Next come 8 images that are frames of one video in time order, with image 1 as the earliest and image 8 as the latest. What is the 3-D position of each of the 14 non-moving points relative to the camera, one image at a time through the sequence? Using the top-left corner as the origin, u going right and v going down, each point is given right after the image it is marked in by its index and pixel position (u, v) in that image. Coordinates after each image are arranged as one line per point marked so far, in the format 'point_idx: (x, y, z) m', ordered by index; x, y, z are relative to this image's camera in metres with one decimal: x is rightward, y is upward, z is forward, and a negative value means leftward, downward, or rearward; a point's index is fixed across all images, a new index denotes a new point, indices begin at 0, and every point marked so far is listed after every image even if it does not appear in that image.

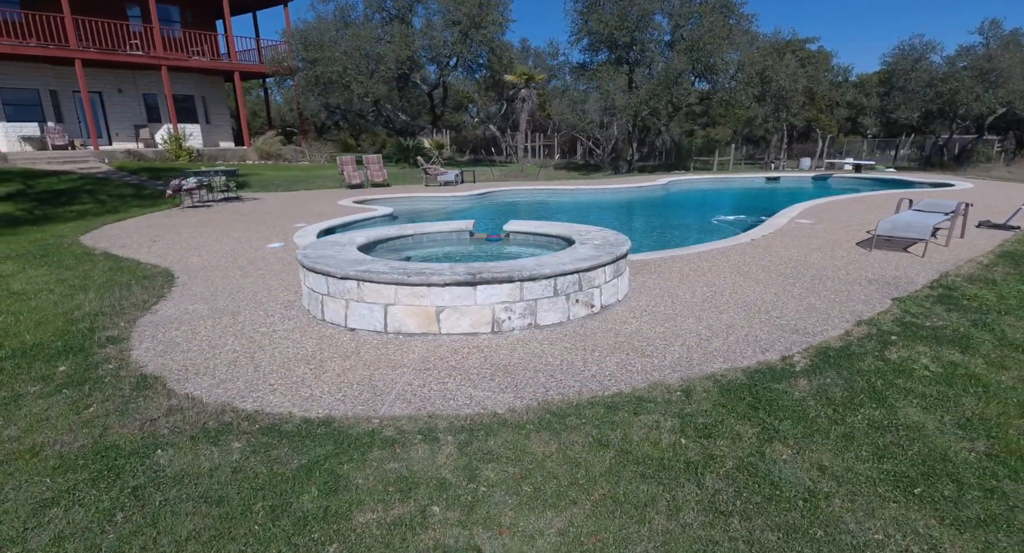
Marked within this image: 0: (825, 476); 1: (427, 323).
0: (+1.5, -0.9, +2.5) m
1: (-0.7, -0.4, +4.1) m
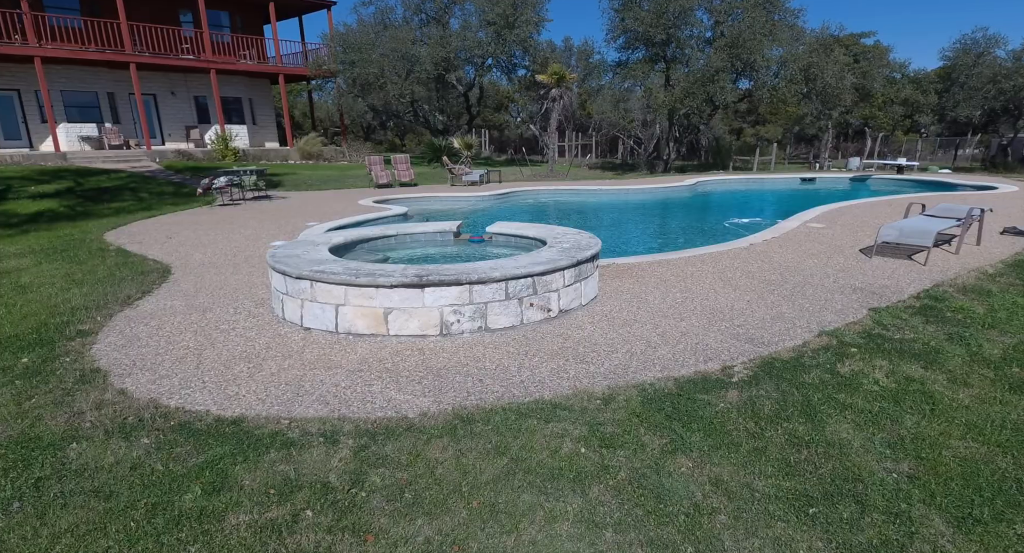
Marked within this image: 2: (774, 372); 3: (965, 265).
0: (+0.9, -1.0, +2.4) m
1: (-1.1, -0.4, +4.2) m
2: (+1.7, -0.6, +3.5) m
3: (+5.2, +0.1, +6.2) m
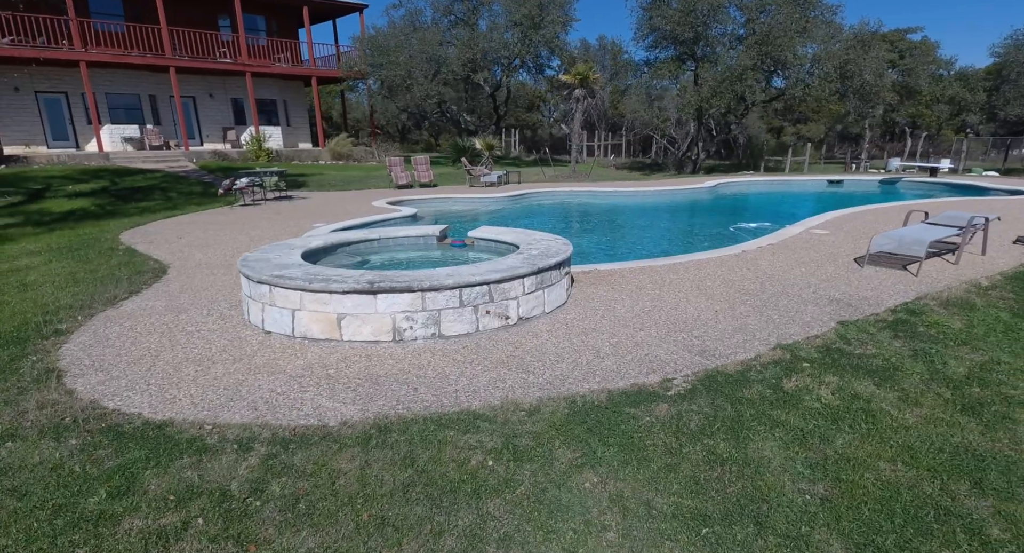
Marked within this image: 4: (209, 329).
0: (+0.5, -1.0, +2.3) m
1: (-1.4, -0.4, +4.2) m
2: (+1.3, -0.7, +3.4) m
3: (+5.0, 0.0, +5.9) m
4: (-2.7, -0.5, +4.8) m
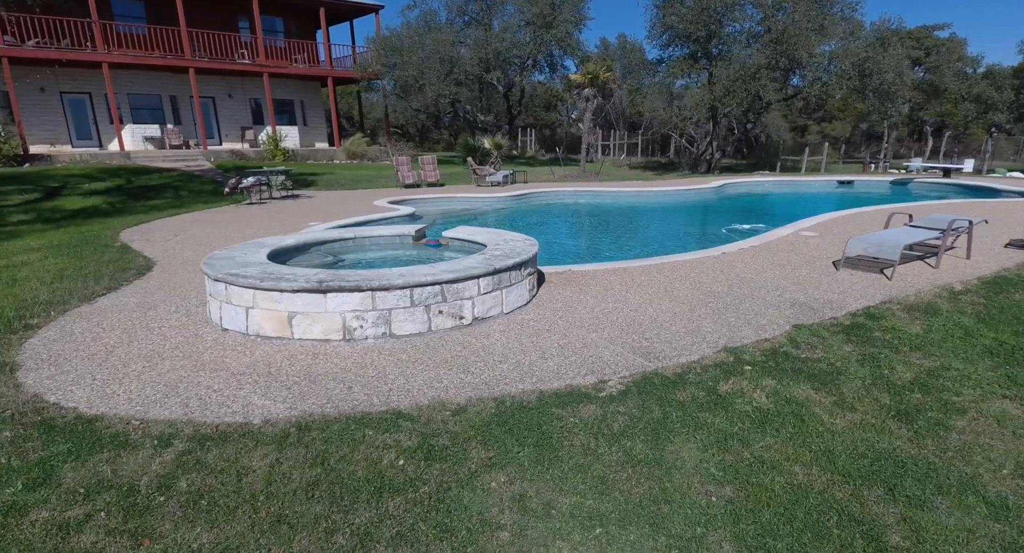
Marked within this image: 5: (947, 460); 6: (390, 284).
0: (0.0, -1.0, +2.3) m
1: (-1.9, -0.4, +4.3) m
2: (+0.9, -0.7, +3.4) m
3: (+4.6, 0.0, +5.8) m
4: (-3.1, -0.4, +4.9) m
5: (+2.3, -1.0, +2.8) m
6: (-0.9, -0.1, +4.1) m
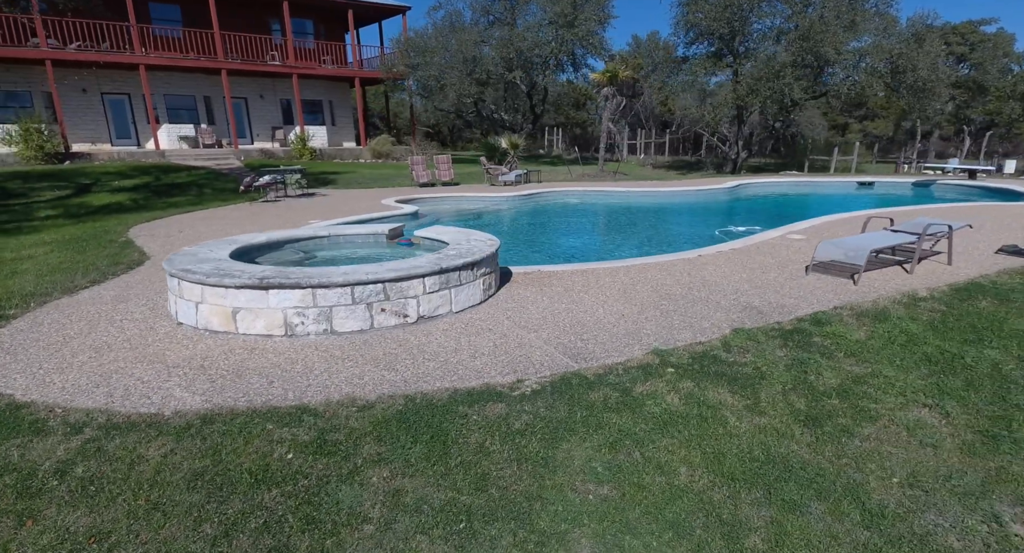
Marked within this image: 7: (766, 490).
0: (-0.6, -1.0, +2.4) m
1: (-2.4, -0.4, +4.4) m
2: (+0.3, -0.7, +3.4) m
3: (+4.2, -0.1, +5.7) m
4: (-3.6, -0.4, +5.1) m
5: (+1.7, -1.0, +2.8) m
6: (-1.5, 0.0, +4.2) m
7: (+1.2, -1.0, +2.6) m
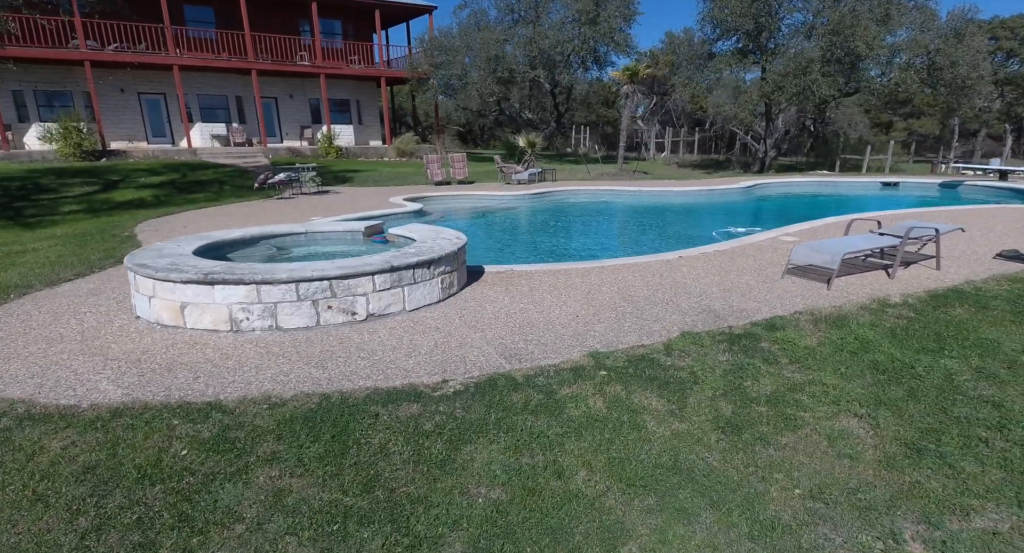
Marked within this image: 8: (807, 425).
0: (-1.1, -1.0, +2.4) m
1: (-2.8, -0.3, +4.5) m
2: (-0.2, -0.7, +3.4) m
3: (+3.8, -0.1, +5.5) m
4: (-4.0, -0.3, +5.2) m
5: (+1.2, -1.0, +2.7) m
6: (-1.9, 0.0, +4.2) m
7: (+0.7, -1.1, +2.6) m
8: (+1.7, -0.9, +3.1) m
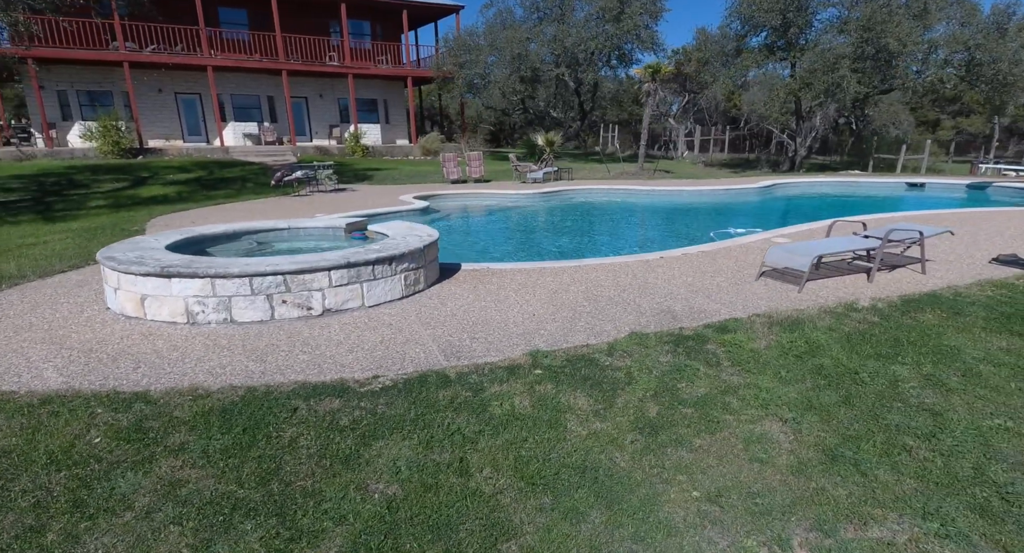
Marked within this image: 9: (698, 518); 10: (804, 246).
0: (-1.6, -1.0, +2.5) m
1: (-3.2, -0.3, +4.6) m
2: (-0.7, -0.7, +3.4) m
3: (+3.4, -0.2, +5.4) m
4: (-4.4, -0.3, +5.3) m
5: (+0.7, -1.0, +2.7) m
6: (-2.3, 0.0, +4.3) m
7: (+0.2, -1.1, +2.5) m
8: (+1.2, -0.9, +3.0) m
9: (+0.8, -1.1, +2.4) m
10: (+3.3, +0.4, +5.9) m
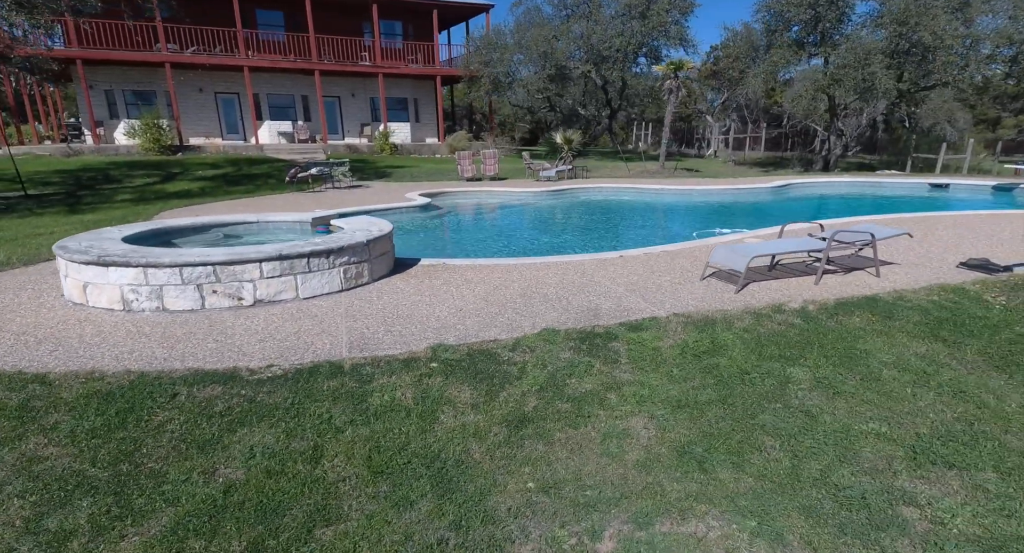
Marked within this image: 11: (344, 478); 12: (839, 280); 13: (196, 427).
0: (-2.4, -0.9, +2.6) m
1: (-3.9, -0.2, +4.8) m
2: (-1.4, -0.7, +3.5) m
3: (+2.8, -0.2, +5.3) m
4: (-5.0, -0.1, +5.6) m
5: (-0.1, -1.0, +2.7) m
6: (-3.0, +0.1, +4.5) m
7: (-0.6, -1.0, +2.6) m
8: (+0.5, -0.8, +3.0) m
9: (0.0, -1.1, +2.4) m
10: (+2.7, +0.4, +5.8) m
11: (-0.8, -1.0, +2.6) m
12: (+3.6, 0.0, +5.8) m
13: (-1.7, -0.8, +3.0) m
